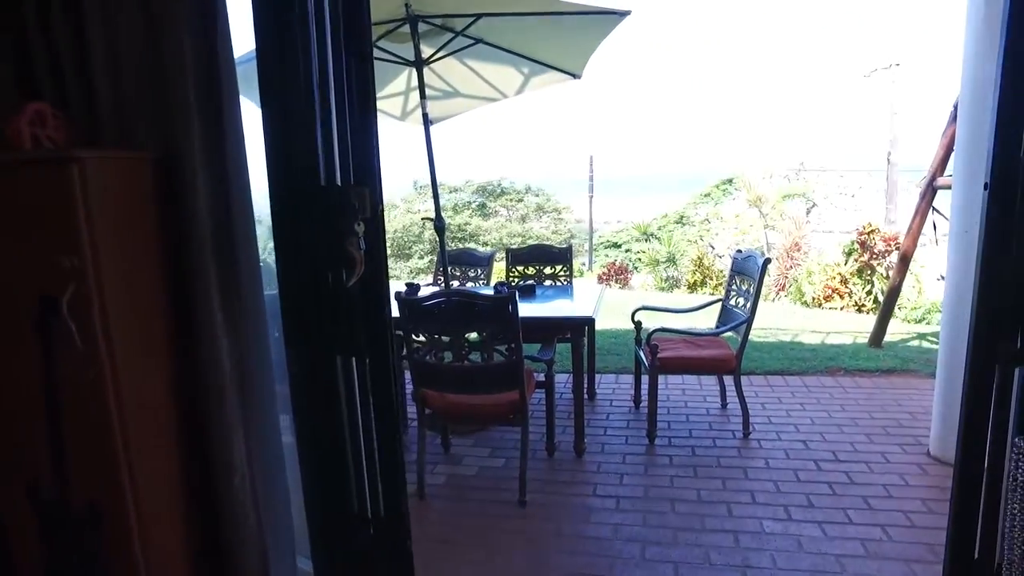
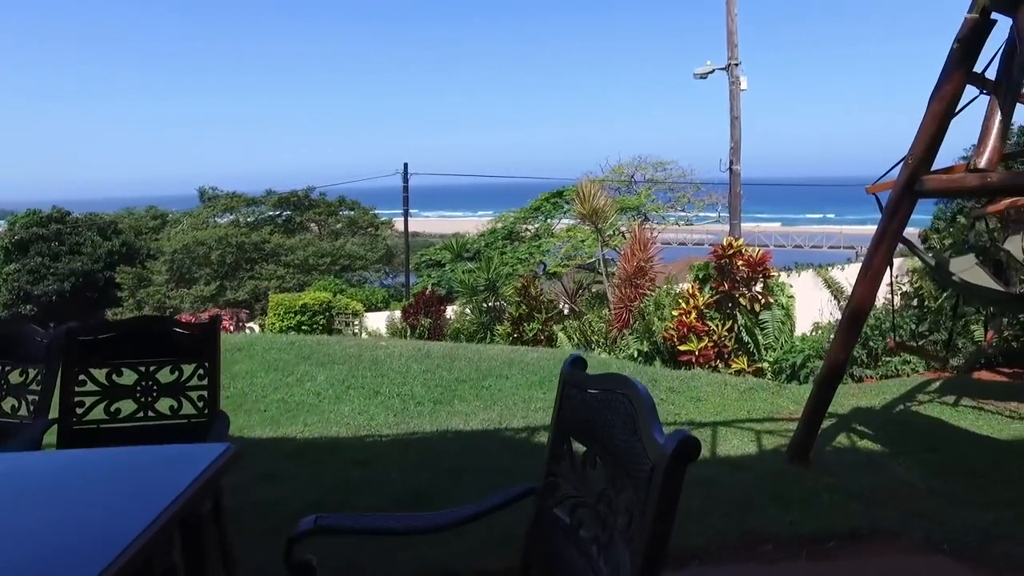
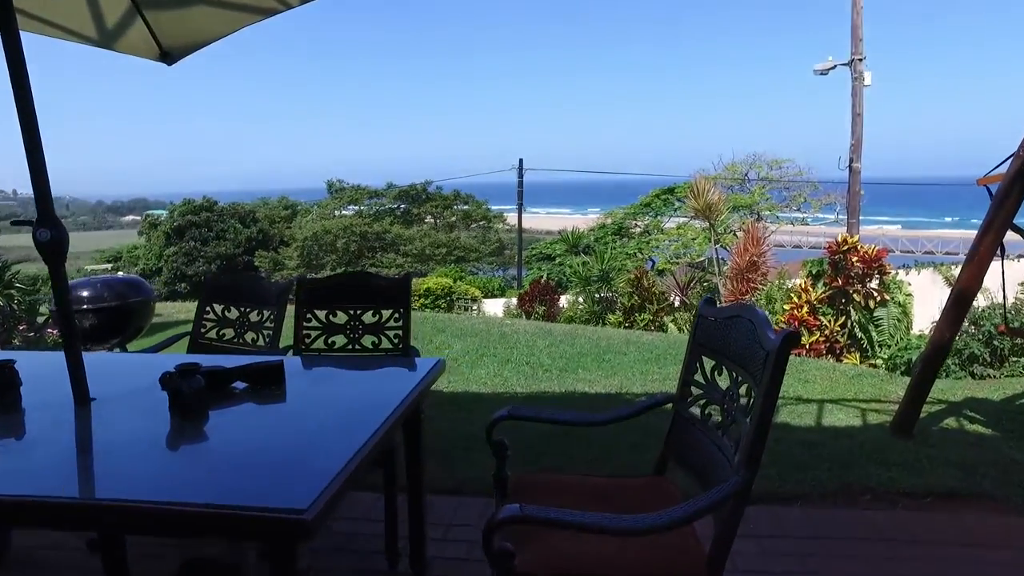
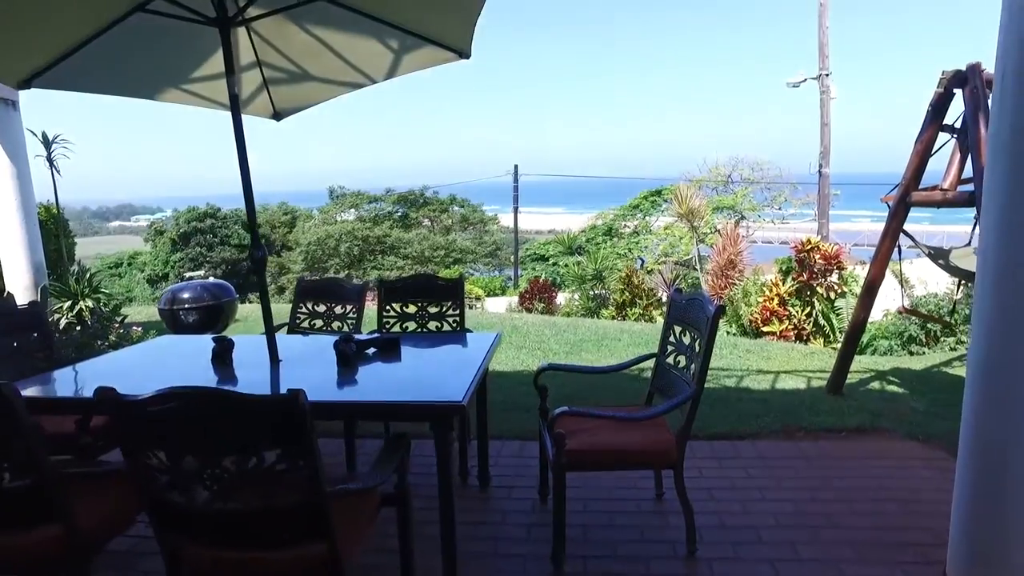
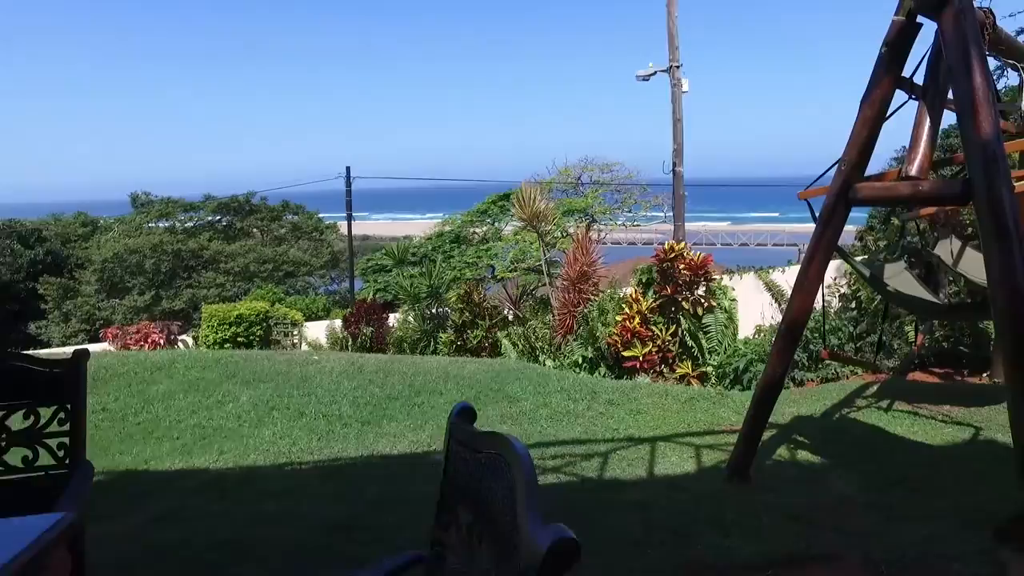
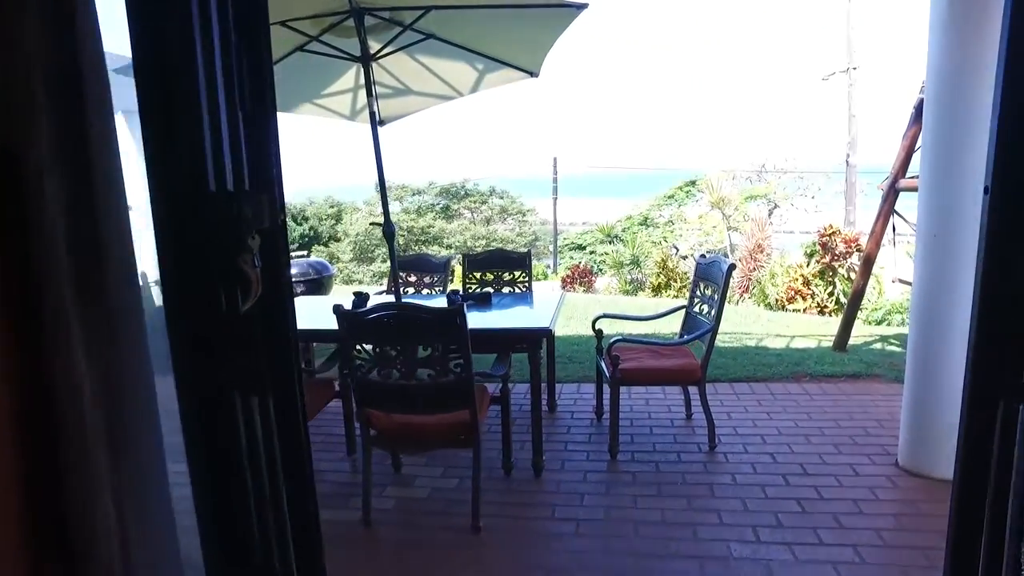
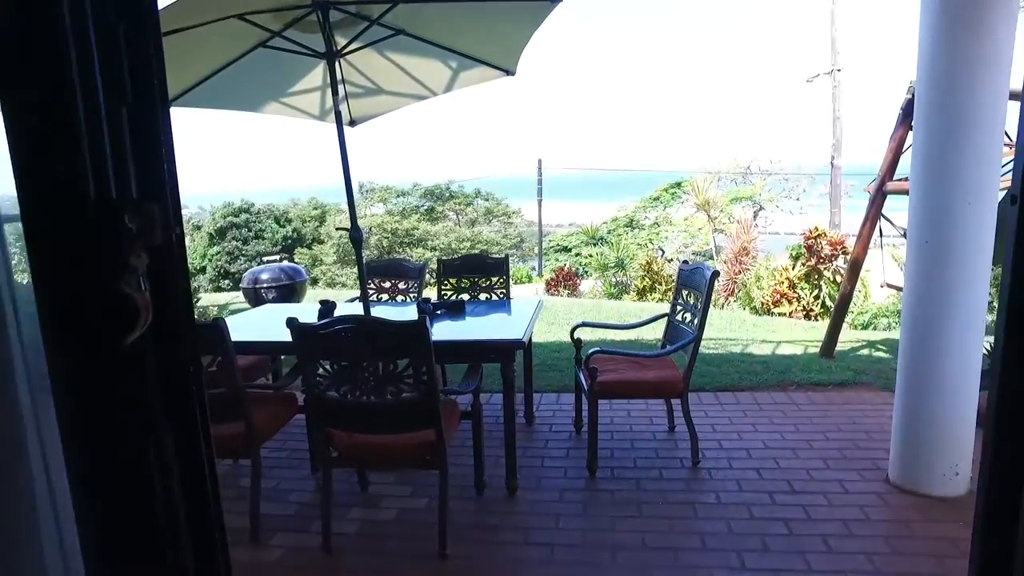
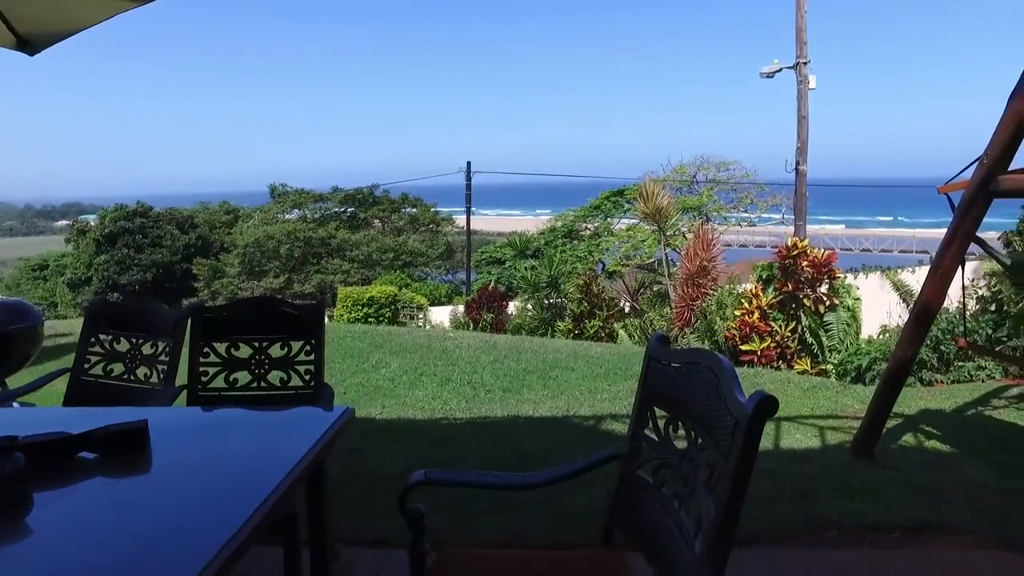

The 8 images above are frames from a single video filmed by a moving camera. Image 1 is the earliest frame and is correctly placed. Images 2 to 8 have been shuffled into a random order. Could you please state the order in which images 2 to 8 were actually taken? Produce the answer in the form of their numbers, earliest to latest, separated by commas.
6, 7, 4, 3, 8, 2, 5
